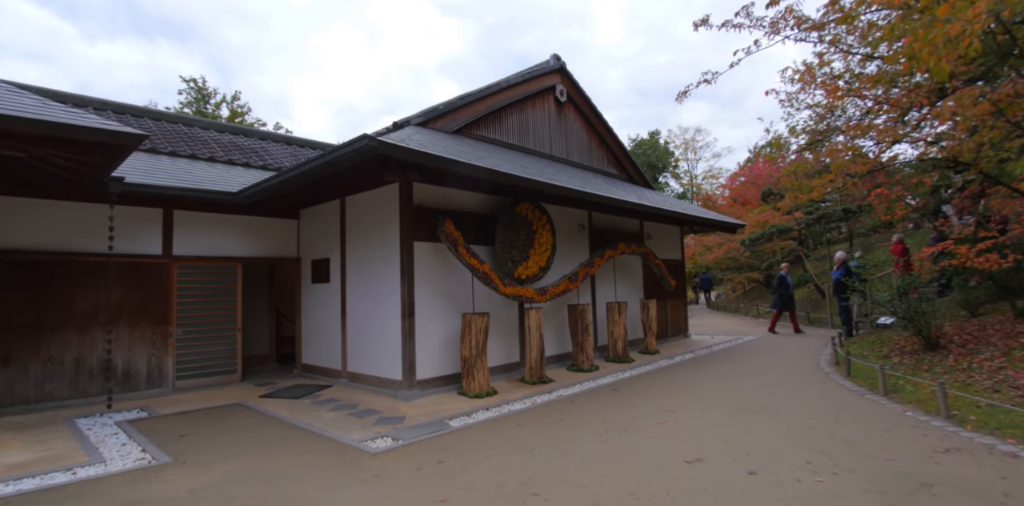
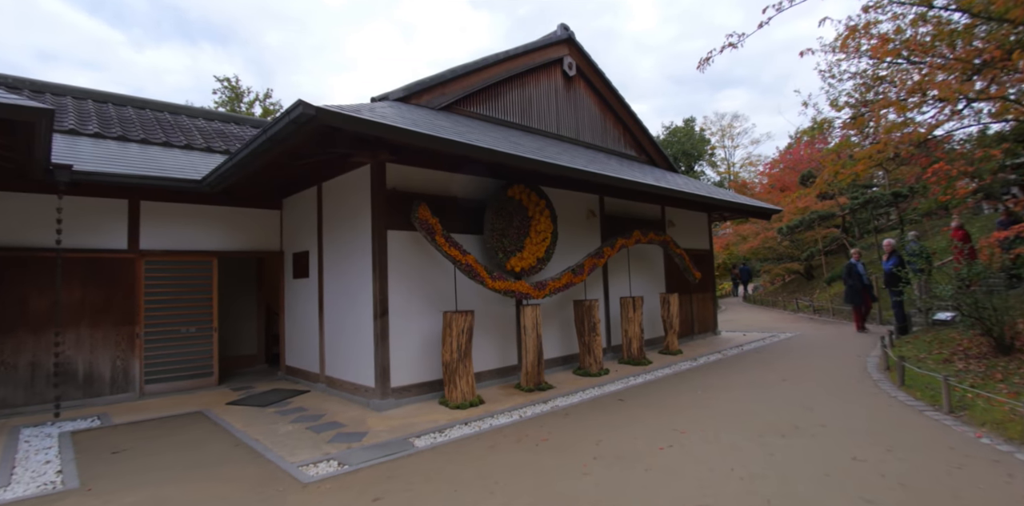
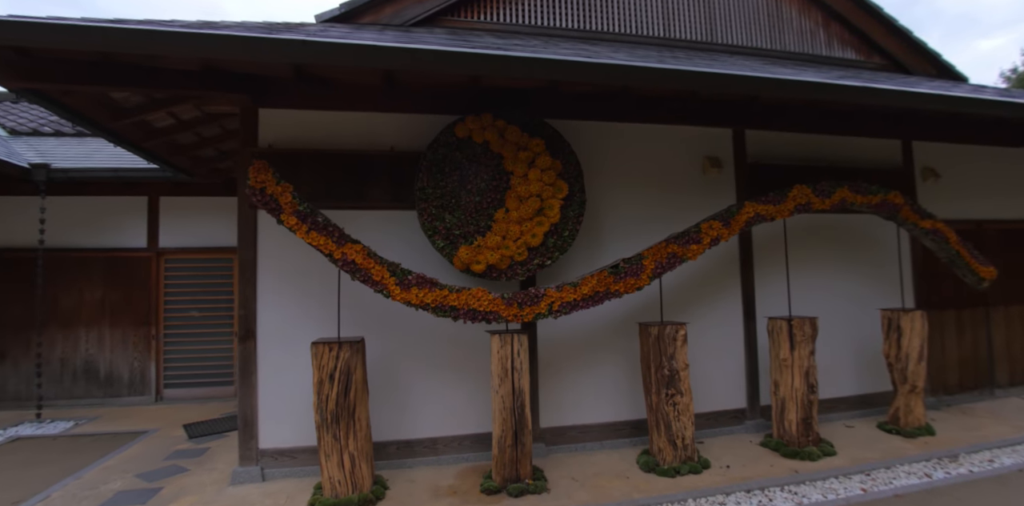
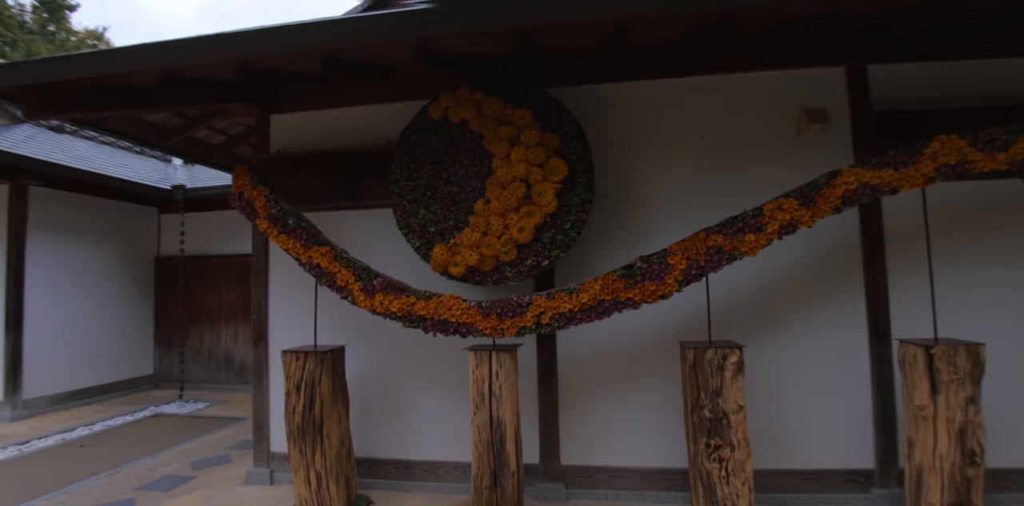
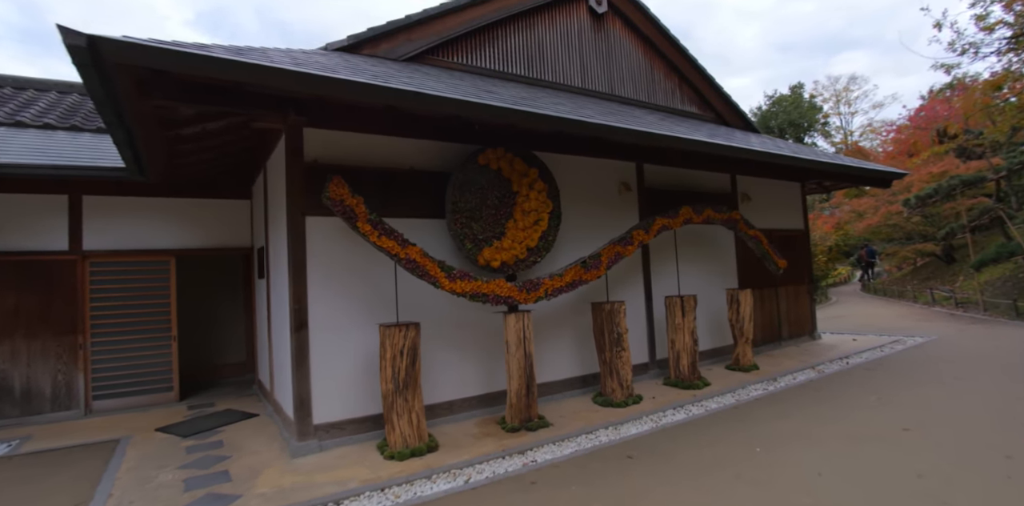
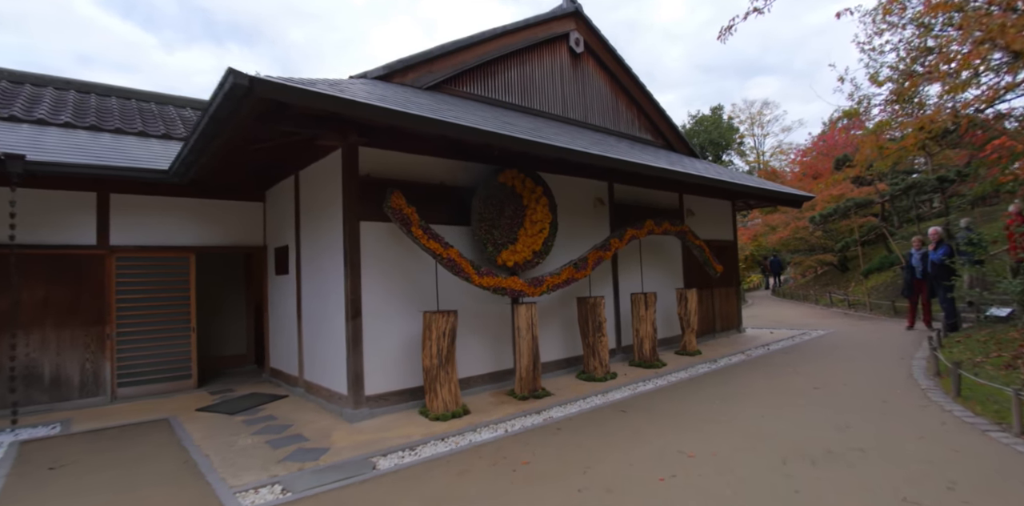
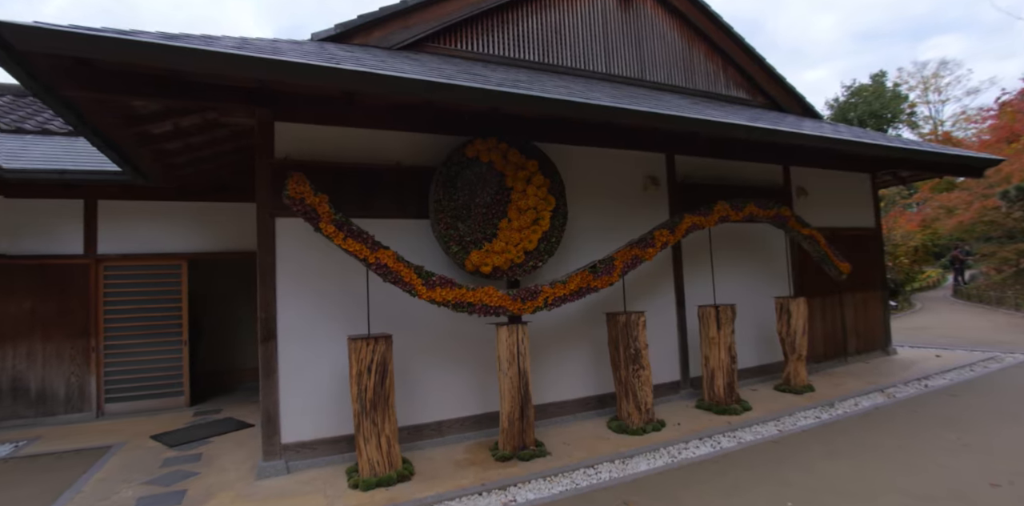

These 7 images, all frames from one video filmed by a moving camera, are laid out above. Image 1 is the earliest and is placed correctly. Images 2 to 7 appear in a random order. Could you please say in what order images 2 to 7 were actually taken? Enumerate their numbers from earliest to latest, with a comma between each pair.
2, 6, 5, 7, 3, 4
